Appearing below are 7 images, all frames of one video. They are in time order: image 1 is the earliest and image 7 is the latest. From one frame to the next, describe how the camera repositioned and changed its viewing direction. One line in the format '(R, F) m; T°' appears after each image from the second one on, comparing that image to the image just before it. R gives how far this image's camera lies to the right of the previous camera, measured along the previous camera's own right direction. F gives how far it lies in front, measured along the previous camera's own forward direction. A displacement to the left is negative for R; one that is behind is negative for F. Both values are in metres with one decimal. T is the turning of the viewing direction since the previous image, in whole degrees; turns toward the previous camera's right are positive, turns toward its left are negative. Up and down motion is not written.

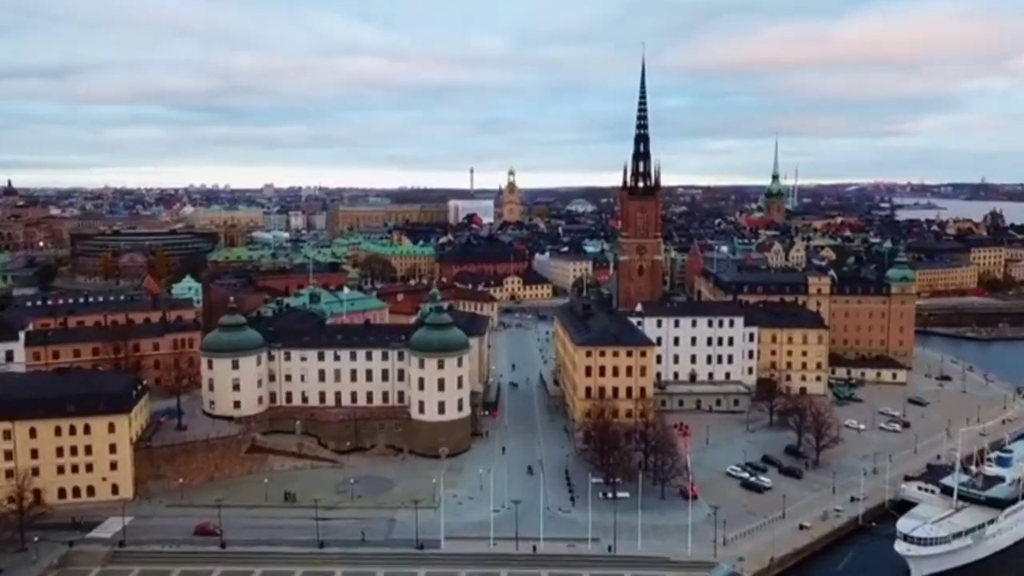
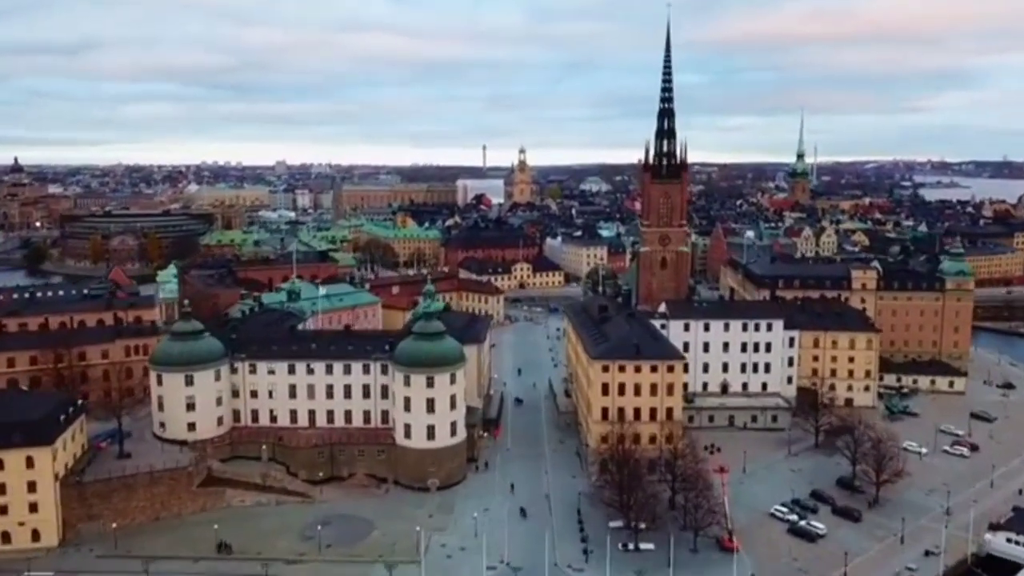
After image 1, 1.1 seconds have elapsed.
(+0.8, +13.0) m; -1°
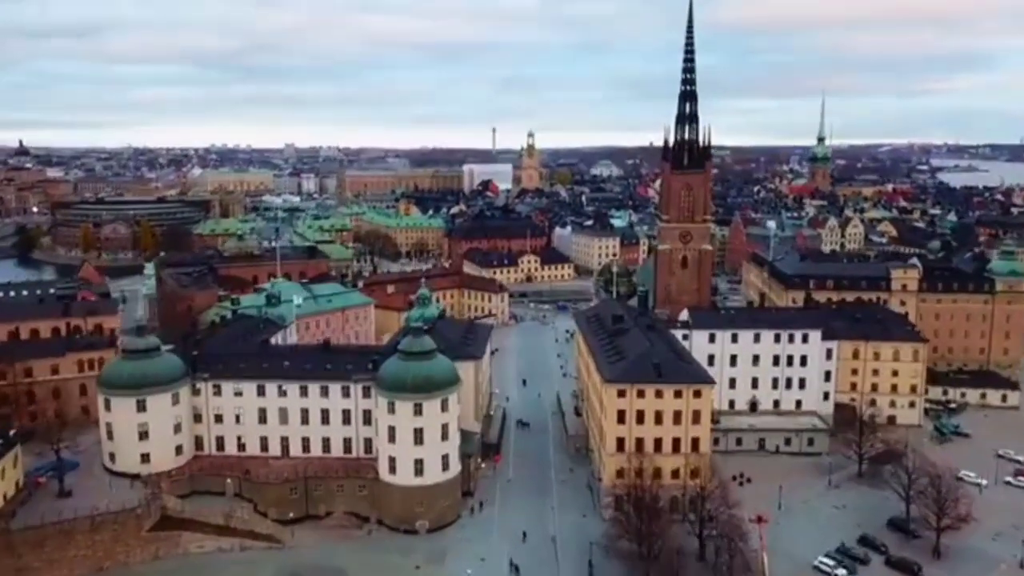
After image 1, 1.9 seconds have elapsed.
(+0.6, +9.7) m; -1°
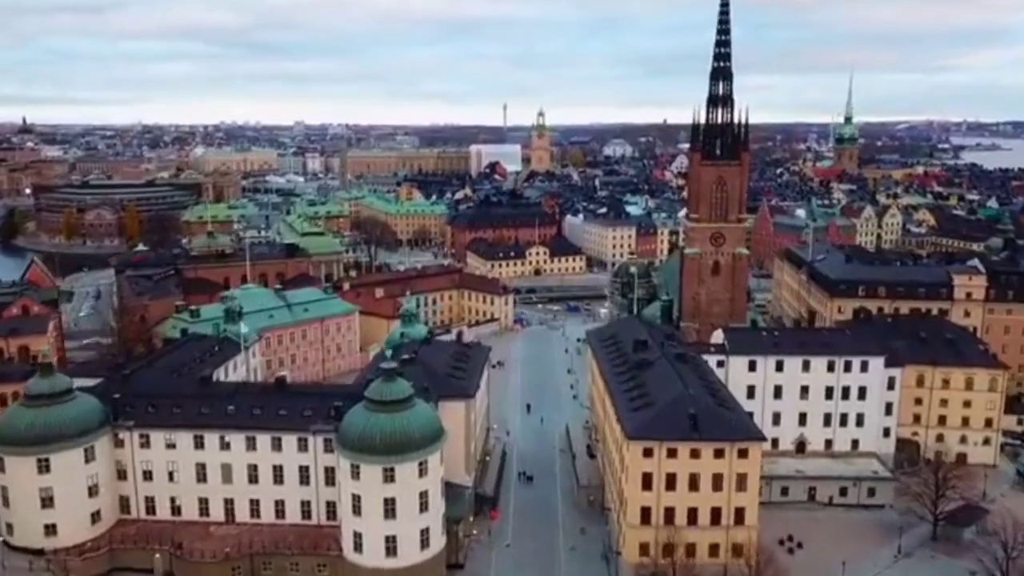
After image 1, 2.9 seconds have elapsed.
(+0.8, +12.9) m; -1°
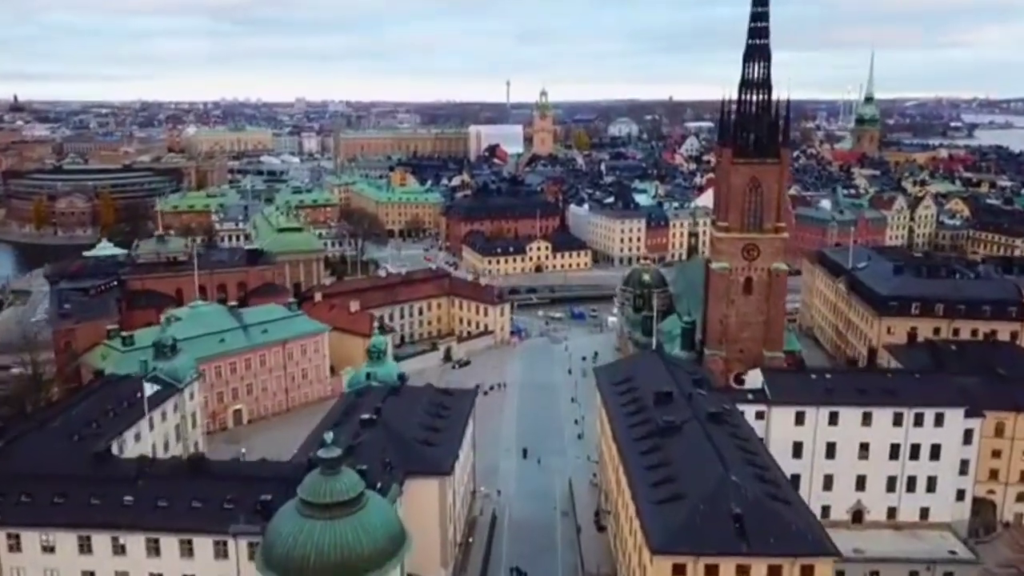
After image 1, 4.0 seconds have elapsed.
(+0.8, +12.8) m; 0°
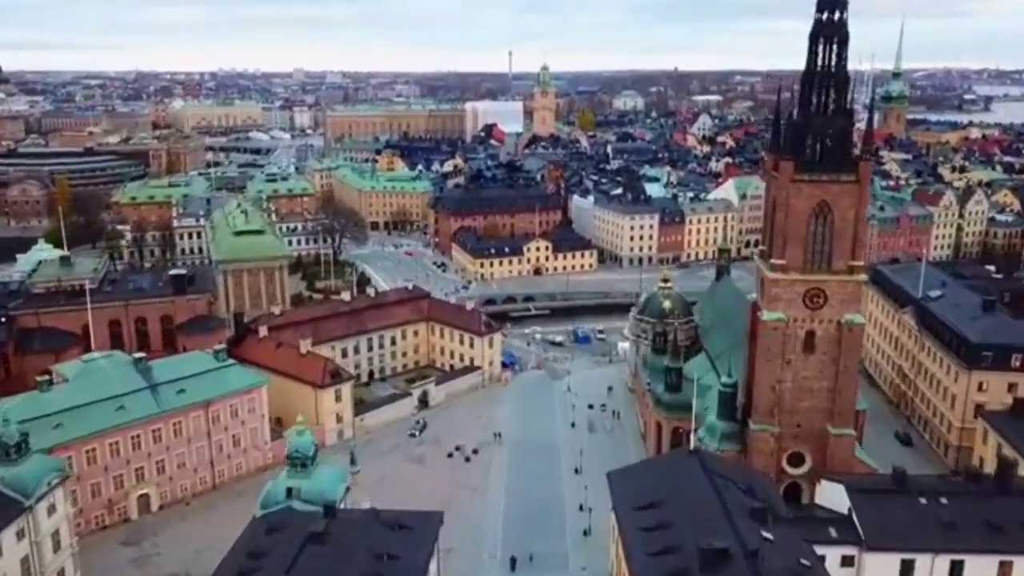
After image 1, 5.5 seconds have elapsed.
(+1.0, +16.8) m; 0°
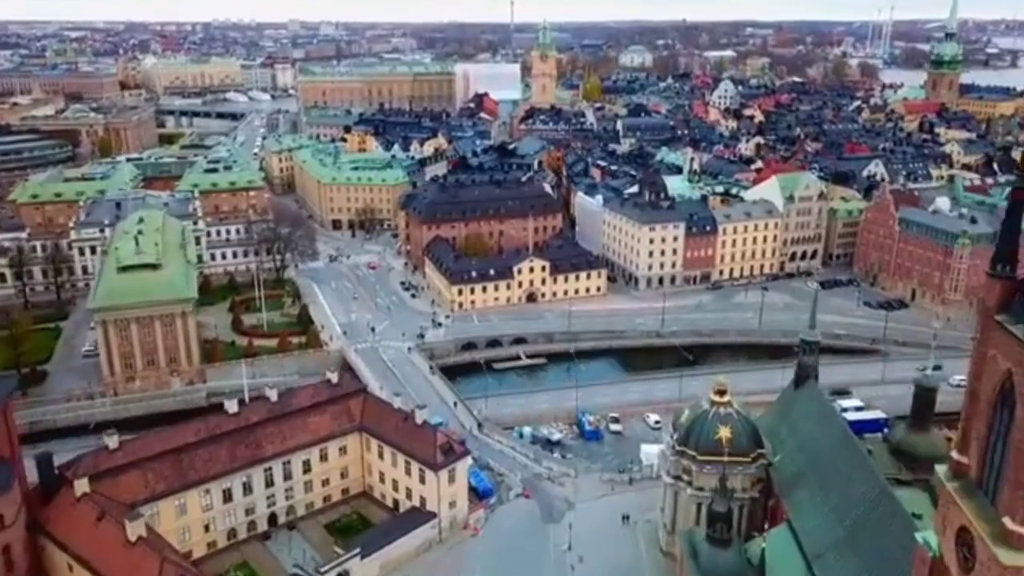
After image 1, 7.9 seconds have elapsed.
(+1.9, +27.7) m; 0°
